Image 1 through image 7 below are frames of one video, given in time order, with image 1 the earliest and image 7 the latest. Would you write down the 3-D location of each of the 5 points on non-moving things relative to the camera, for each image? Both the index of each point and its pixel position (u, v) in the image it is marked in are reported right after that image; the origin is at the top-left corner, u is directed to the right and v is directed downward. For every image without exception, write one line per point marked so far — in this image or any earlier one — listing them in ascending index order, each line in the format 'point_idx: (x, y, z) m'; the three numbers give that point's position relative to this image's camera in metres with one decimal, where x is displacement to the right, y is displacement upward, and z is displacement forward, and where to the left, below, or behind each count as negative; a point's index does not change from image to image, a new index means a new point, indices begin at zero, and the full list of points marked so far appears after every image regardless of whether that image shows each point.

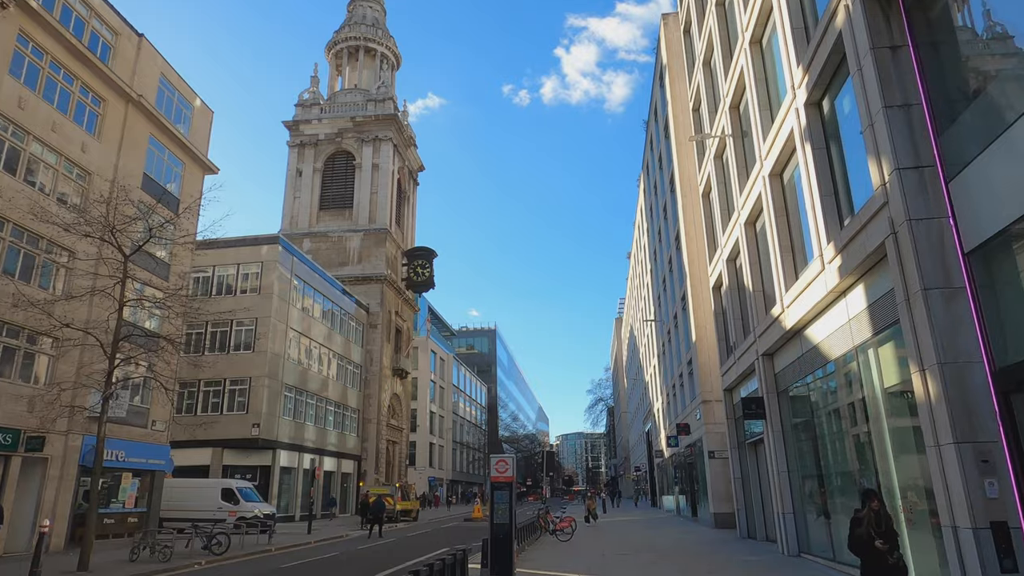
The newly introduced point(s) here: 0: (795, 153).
0: (+5.6, +2.7, +13.1) m
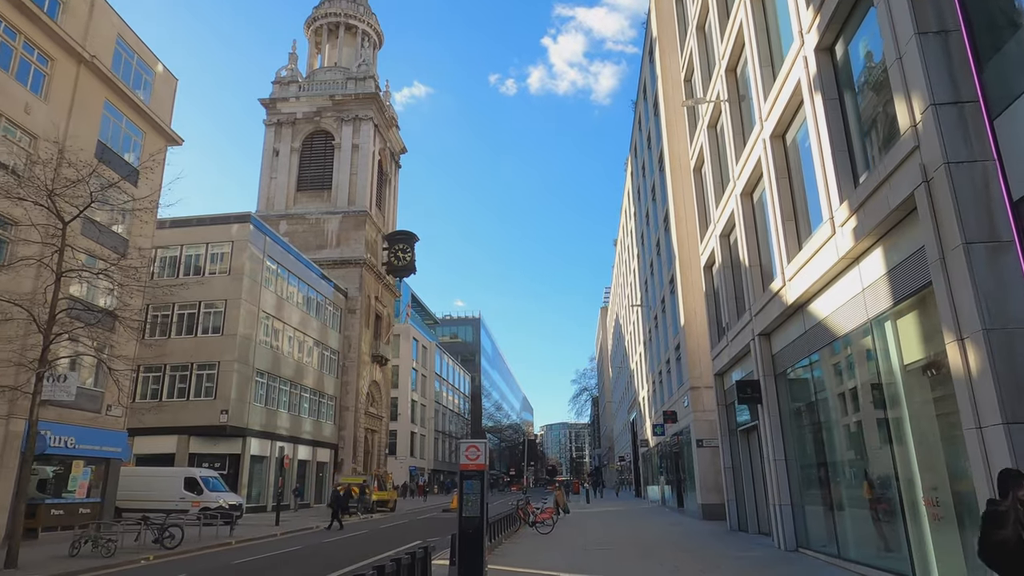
0: (+5.2, +3.2, +11.9) m
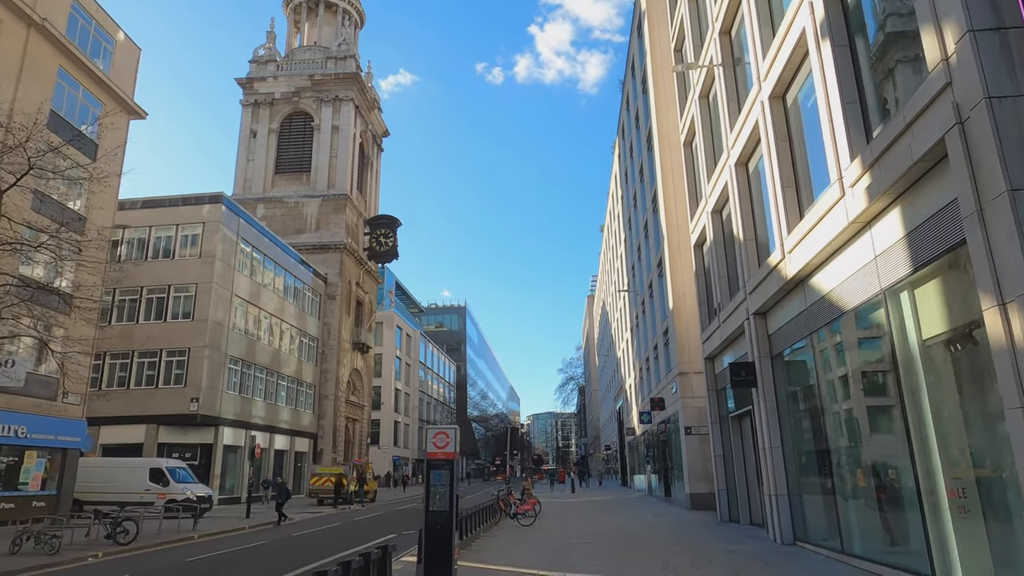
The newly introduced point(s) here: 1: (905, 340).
0: (+4.8, +3.7, +10.8) m
1: (+4.9, -0.6, +8.3) m
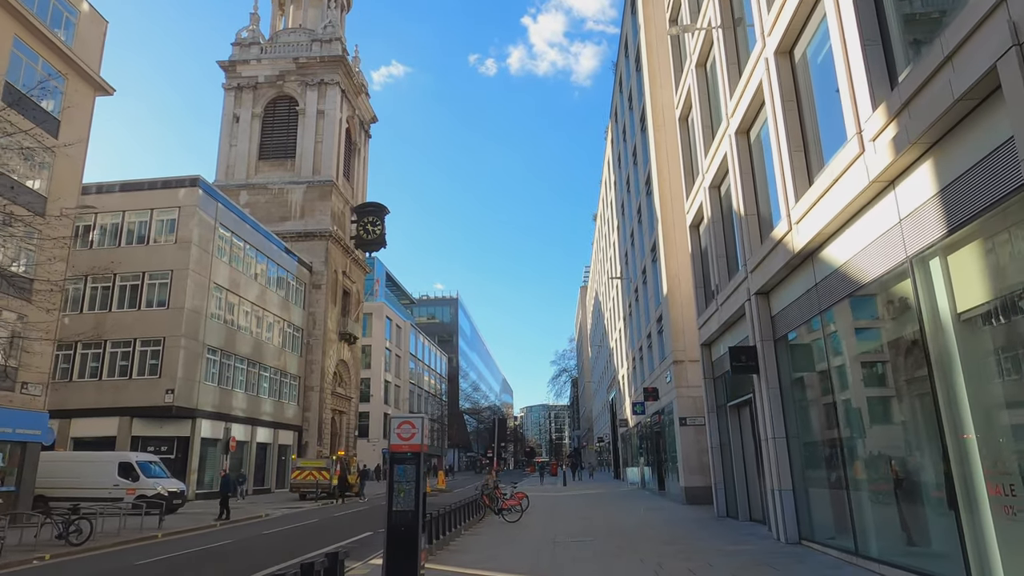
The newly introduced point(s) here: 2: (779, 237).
0: (+4.5, +4.1, +9.7) m
1: (+4.6, -0.3, +7.3) m
2: (+4.5, +0.9, +11.3) m
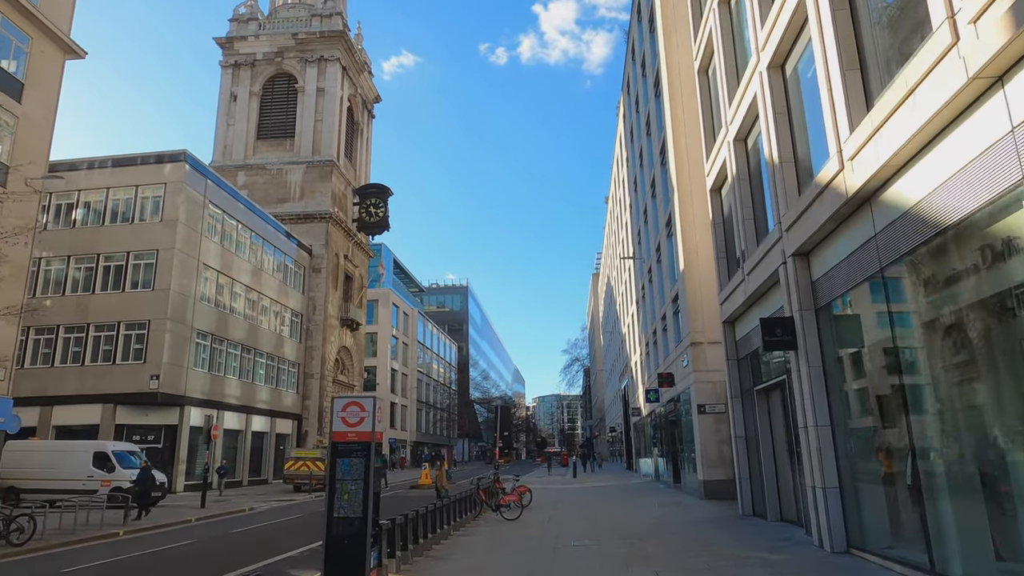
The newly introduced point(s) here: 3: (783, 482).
0: (+4.3, +4.7, +7.6) m
1: (+4.4, +0.3, +5.2) m
2: (+4.4, +1.5, +9.2) m
3: (+5.4, -3.9, +13.2) m
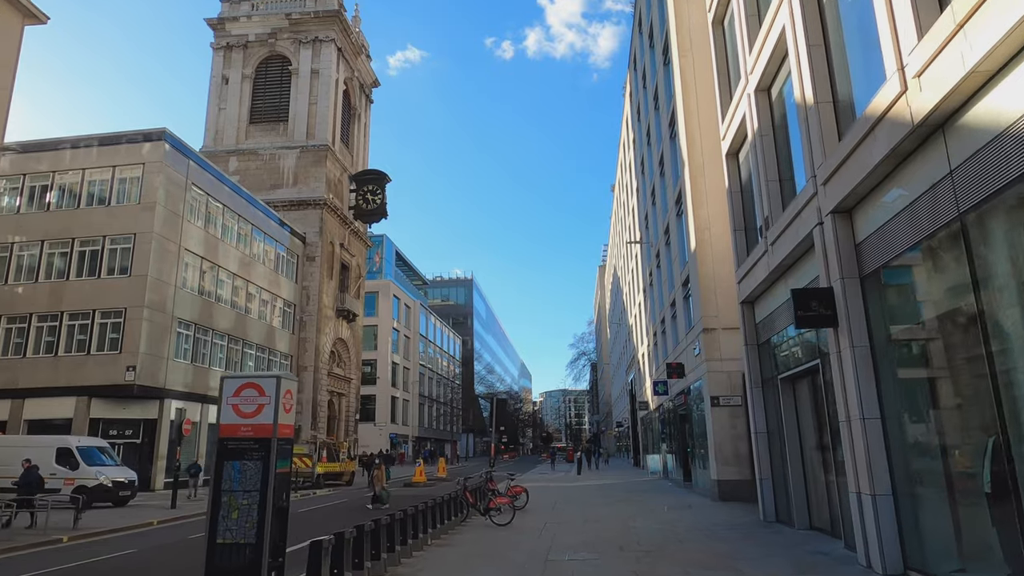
0: (+3.9, +5.1, +5.8) m
1: (+4.1, +0.7, +3.4) m
2: (+4.1, +1.9, +7.4) m
3: (+5.1, -3.4, +11.4) m
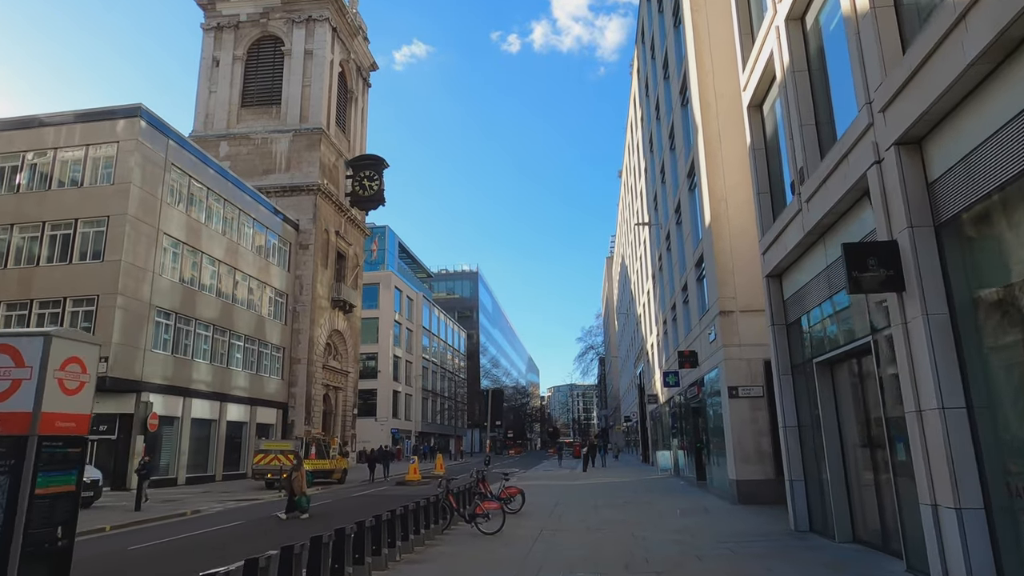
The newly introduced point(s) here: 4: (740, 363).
0: (+3.6, +5.6, +3.8) m
1: (+3.7, +1.2, +1.4) m
2: (+3.8, +2.4, +5.4) m
3: (+4.9, -2.9, +9.4) m
4: (+5.6, -1.8, +16.3) m
